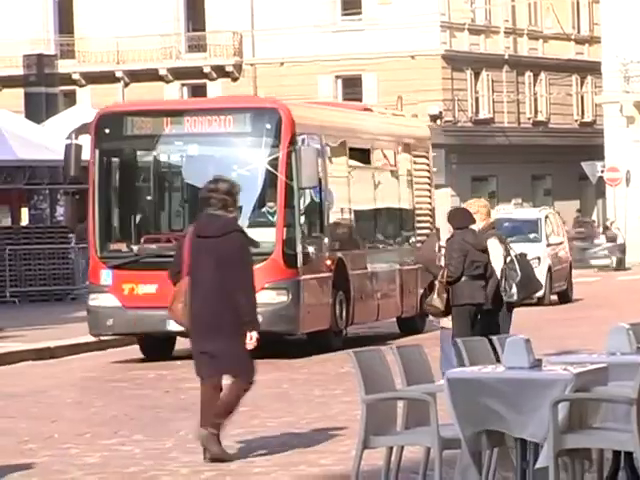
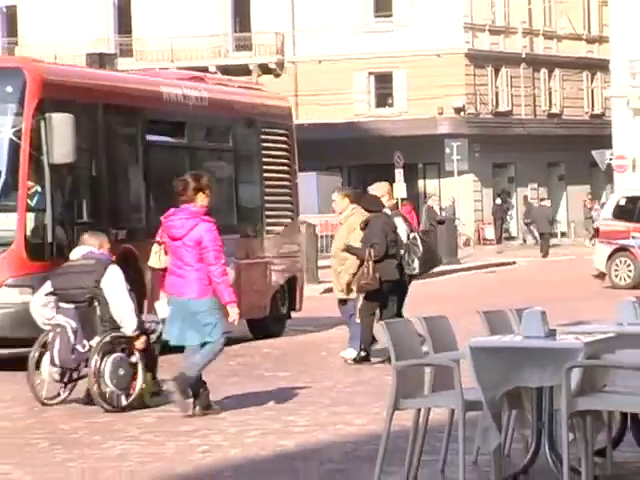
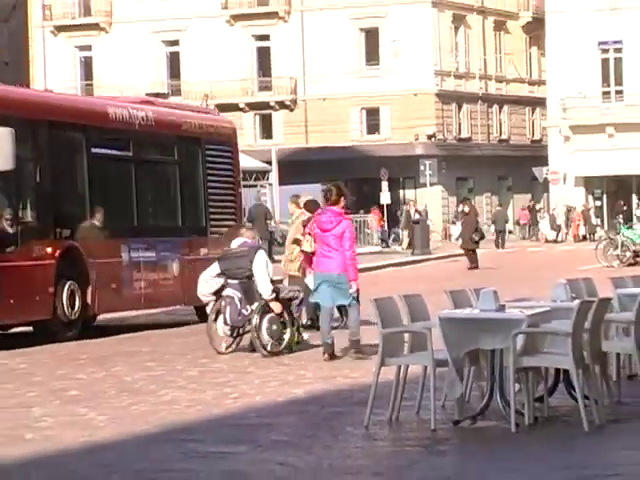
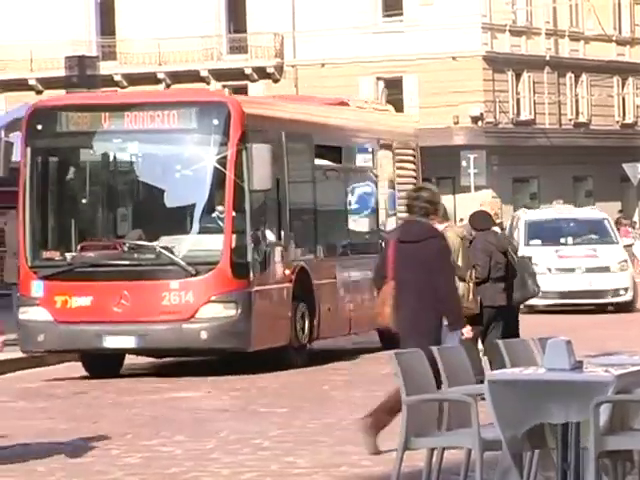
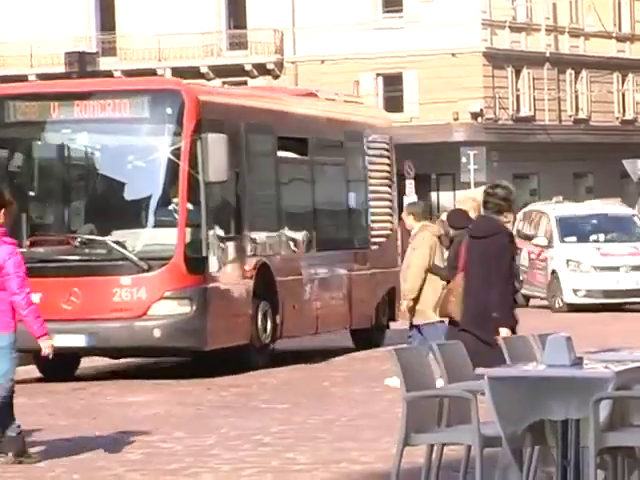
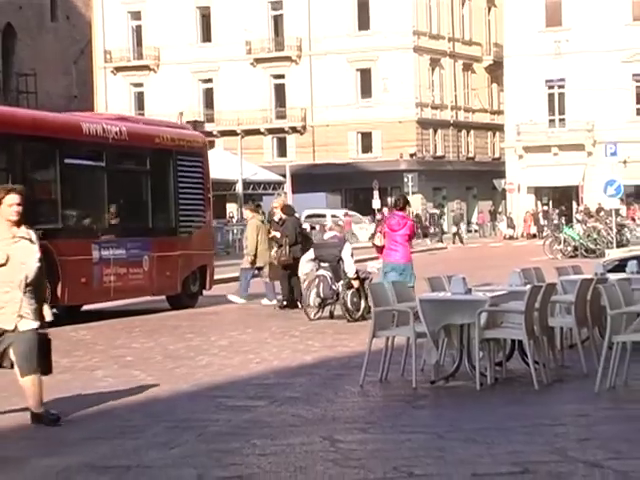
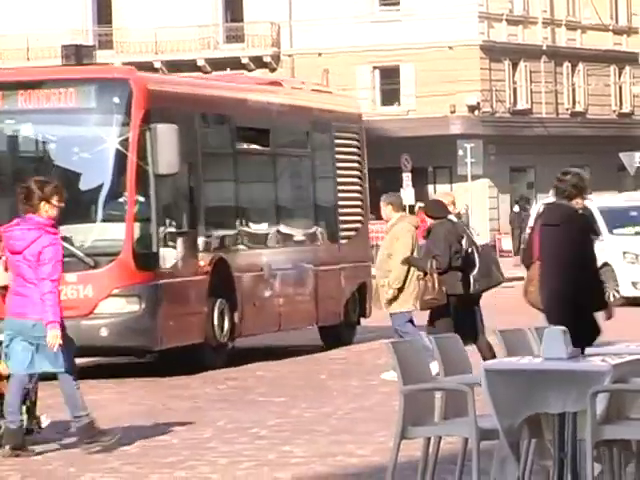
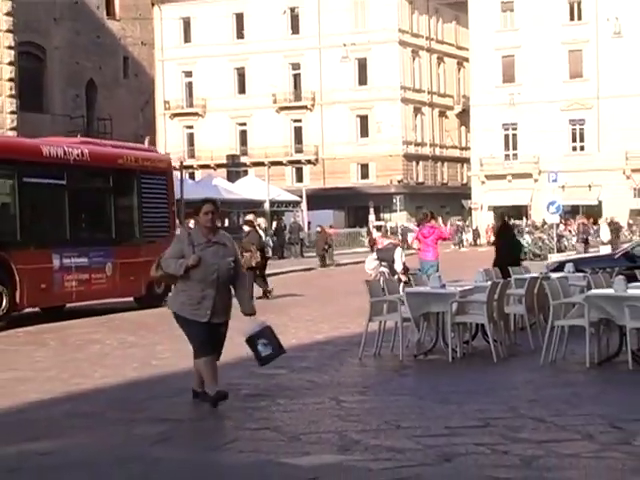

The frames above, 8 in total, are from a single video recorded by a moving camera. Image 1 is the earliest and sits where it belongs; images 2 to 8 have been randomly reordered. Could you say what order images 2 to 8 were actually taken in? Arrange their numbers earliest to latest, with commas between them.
4, 5, 7, 2, 3, 6, 8
